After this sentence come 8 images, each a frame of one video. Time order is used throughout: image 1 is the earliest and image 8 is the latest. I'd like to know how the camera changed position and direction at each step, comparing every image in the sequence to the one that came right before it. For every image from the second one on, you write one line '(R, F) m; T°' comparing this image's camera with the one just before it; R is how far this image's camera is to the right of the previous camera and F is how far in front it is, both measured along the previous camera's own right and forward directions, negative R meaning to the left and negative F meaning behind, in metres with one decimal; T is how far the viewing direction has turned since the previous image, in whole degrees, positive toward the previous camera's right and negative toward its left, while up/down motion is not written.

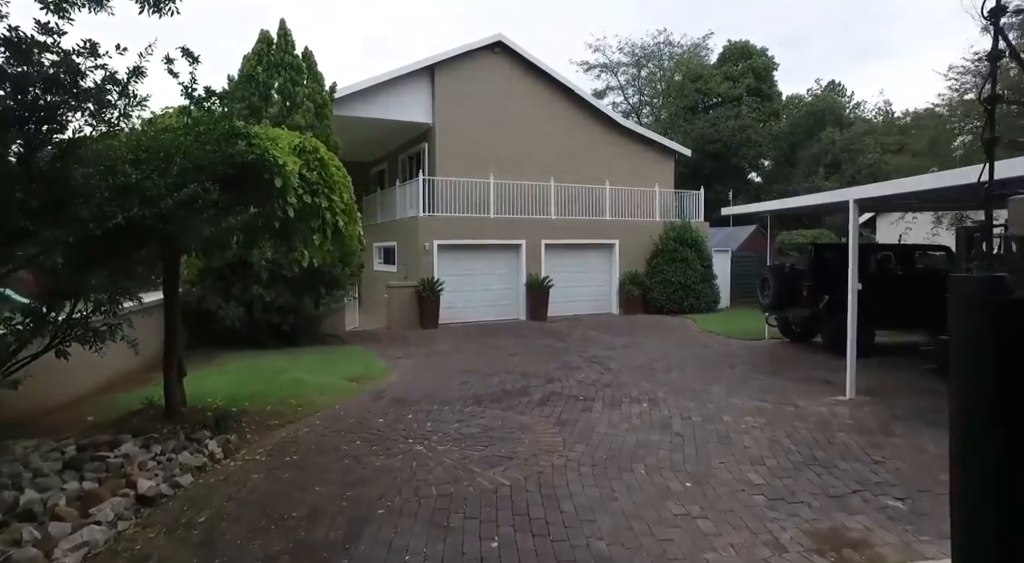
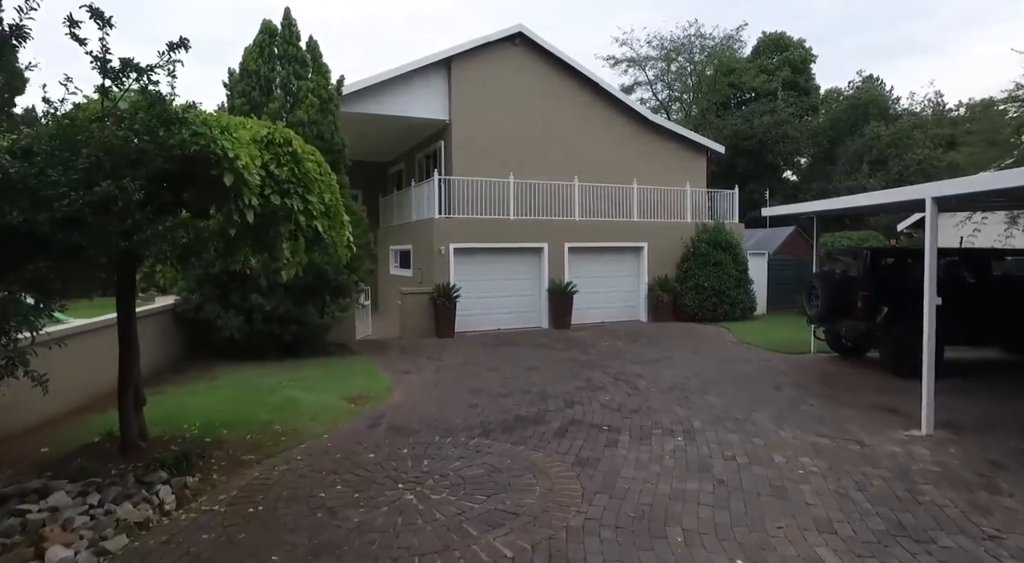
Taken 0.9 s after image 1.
(+0.1, +0.8) m; -3°
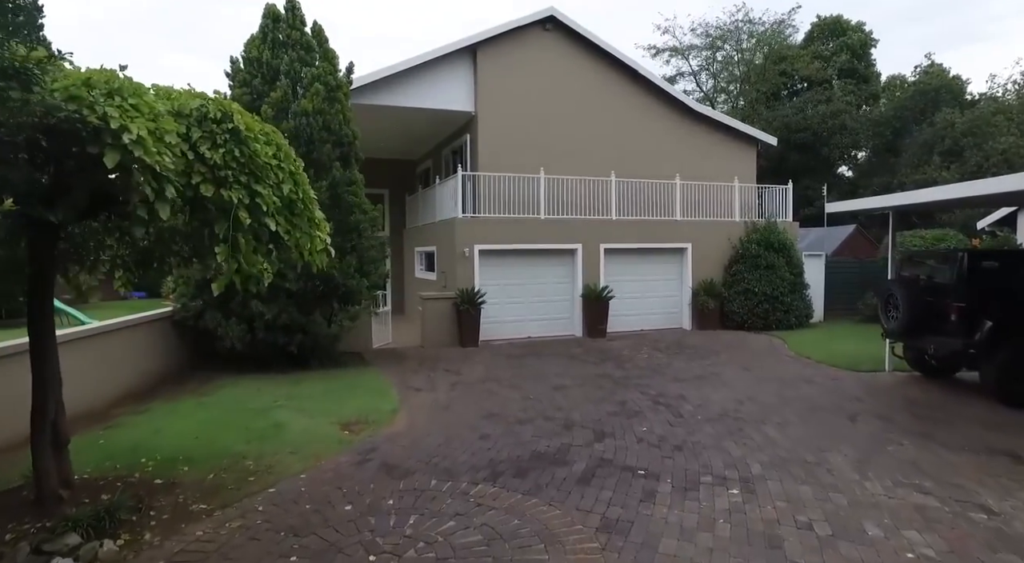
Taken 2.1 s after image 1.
(+0.2, +1.1) m; -4°
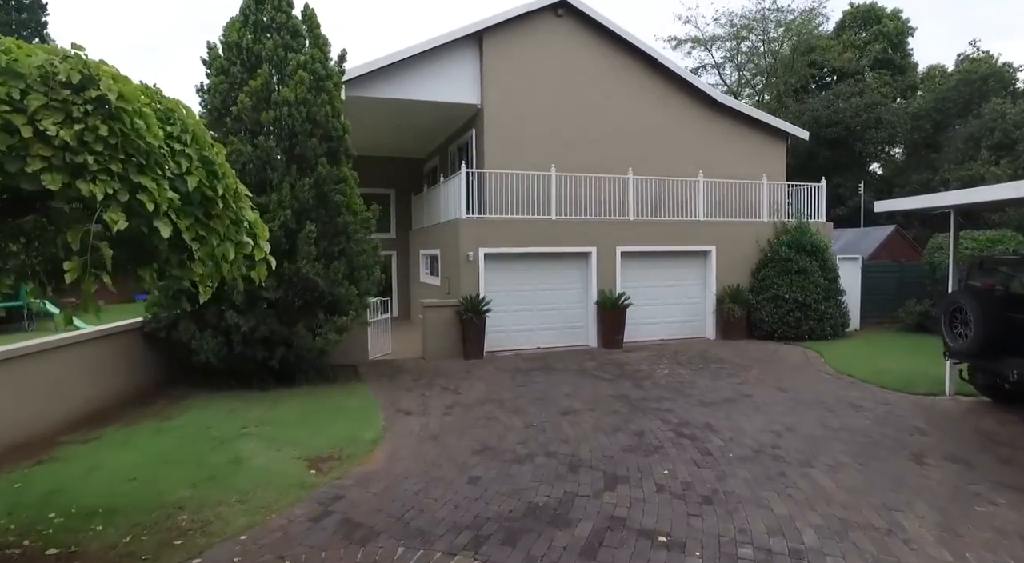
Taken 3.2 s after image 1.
(+0.2, +1.0) m; -2°
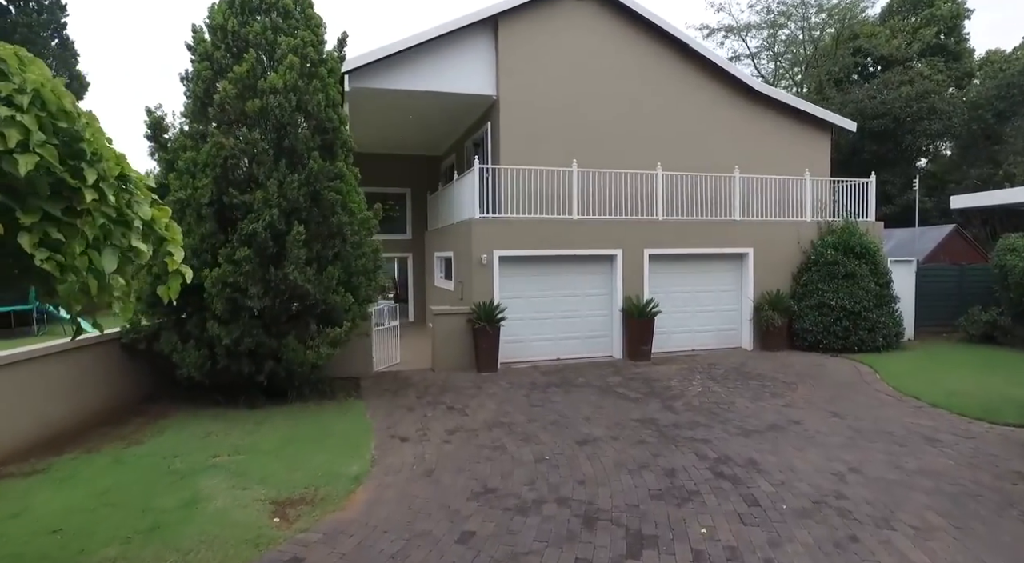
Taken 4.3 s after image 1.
(+0.2, +0.9) m; -3°
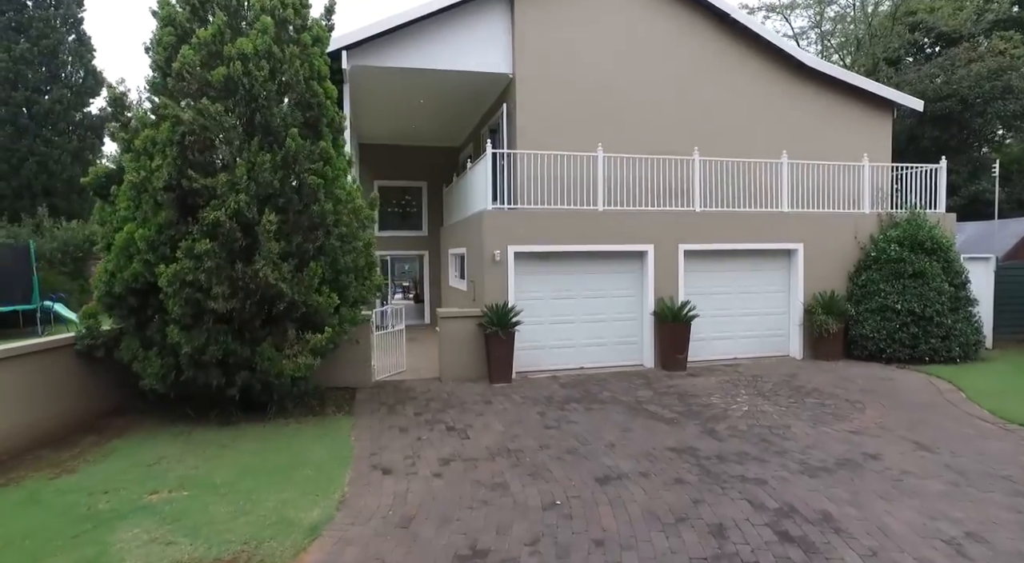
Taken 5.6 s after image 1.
(+0.2, +1.2) m; -3°
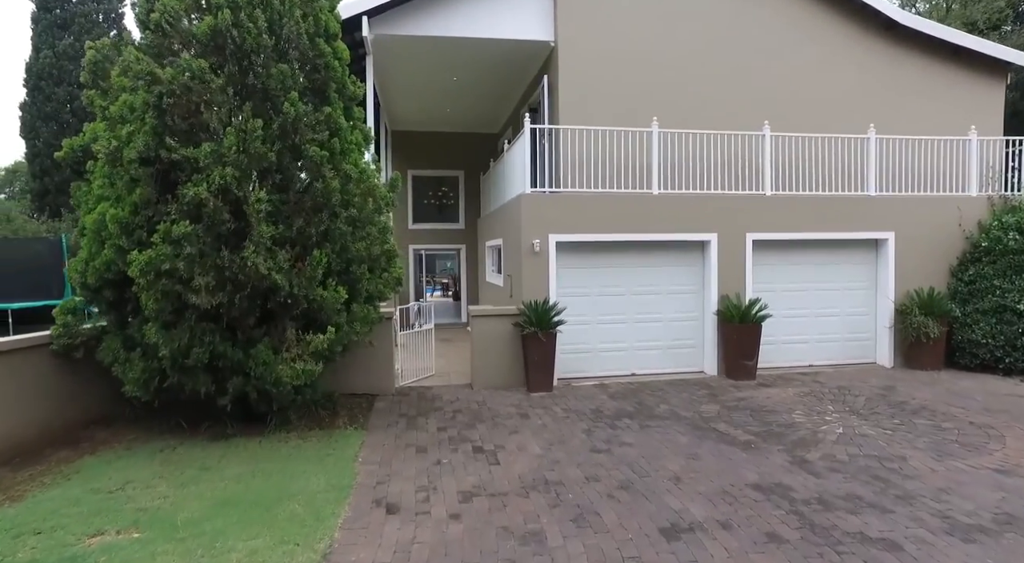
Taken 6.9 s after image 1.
(0.0, +1.2) m; -4°
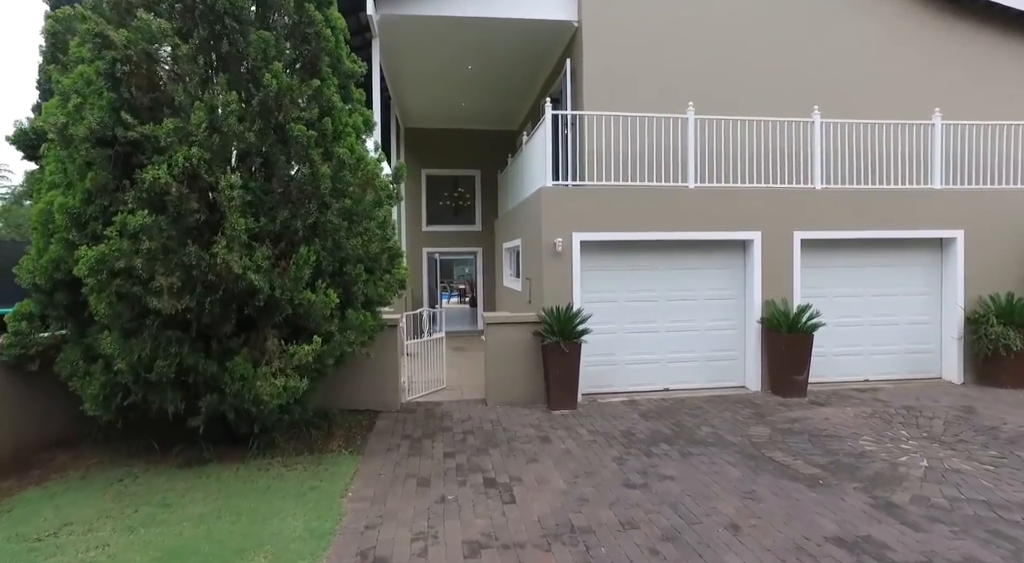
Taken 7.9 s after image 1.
(0.0, +0.9) m; -2°
